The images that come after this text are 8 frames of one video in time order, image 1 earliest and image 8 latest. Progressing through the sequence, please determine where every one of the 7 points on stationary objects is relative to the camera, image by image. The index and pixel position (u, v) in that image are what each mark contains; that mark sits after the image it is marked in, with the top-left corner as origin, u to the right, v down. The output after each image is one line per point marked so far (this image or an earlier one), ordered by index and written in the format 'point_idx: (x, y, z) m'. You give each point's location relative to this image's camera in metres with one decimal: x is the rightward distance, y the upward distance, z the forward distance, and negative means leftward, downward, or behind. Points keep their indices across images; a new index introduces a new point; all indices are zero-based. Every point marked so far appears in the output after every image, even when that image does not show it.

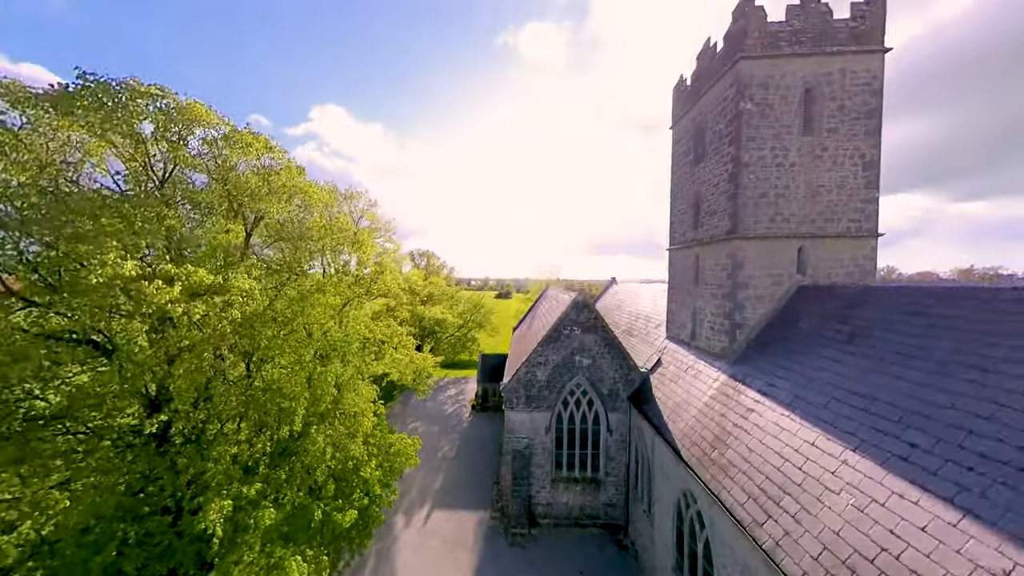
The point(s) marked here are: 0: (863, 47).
0: (+9.7, +6.7, +8.1) m
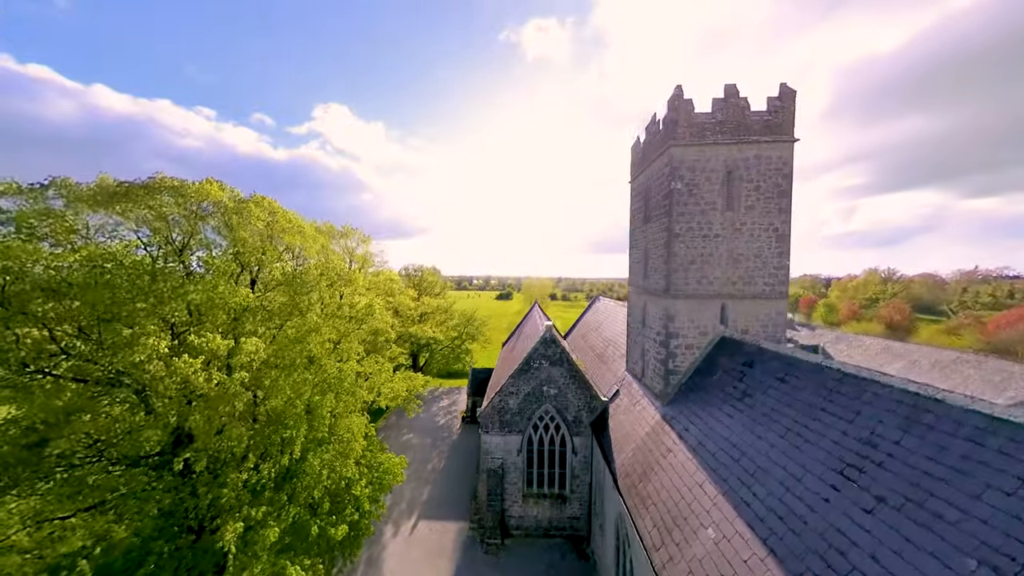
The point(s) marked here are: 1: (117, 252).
0: (+8.5, +4.9, +9.5) m
1: (-12.2, +1.2, +9.7) m
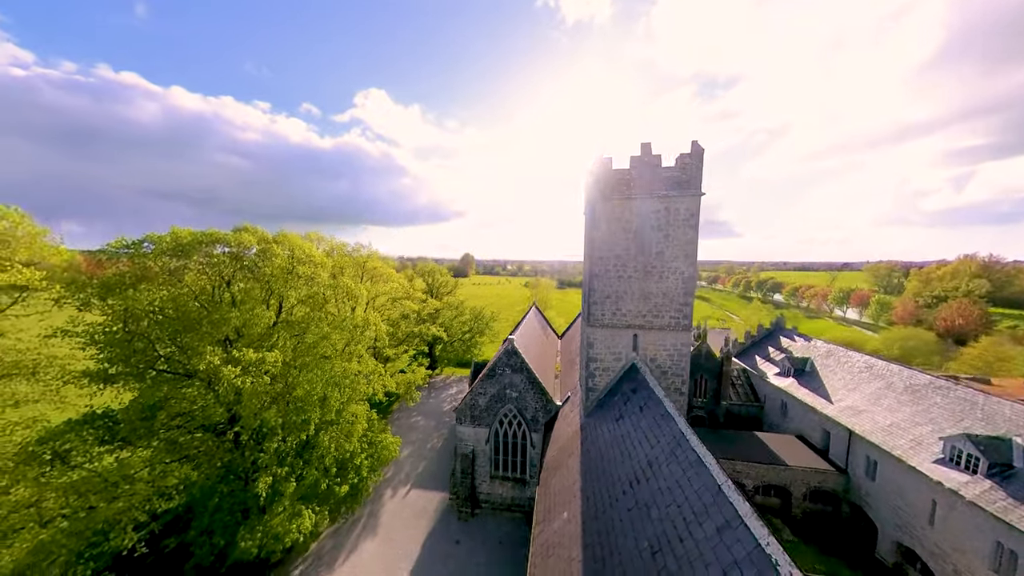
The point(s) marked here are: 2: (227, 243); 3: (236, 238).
0: (+6.2, +3.5, +10.9) m
1: (-14.4, +0.1, +13.8) m
2: (-14.0, +2.2, +14.6) m
3: (-13.8, +2.3, +14.7) m
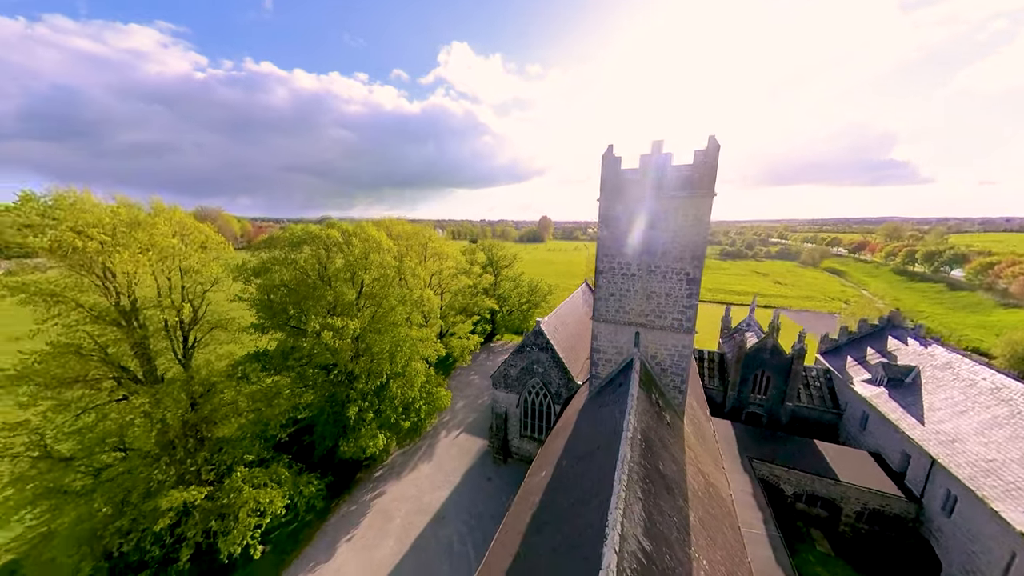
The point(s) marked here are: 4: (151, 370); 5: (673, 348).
0: (+6.3, +3.3, +10.4) m
1: (-12.9, +1.2, +19.0) m
2: (-12.3, +3.3, +19.4) m
3: (-12.1, +3.5, +19.5) m
4: (-17.2, -3.9, +14.2) m
5: (+6.1, -2.4, +11.3) m
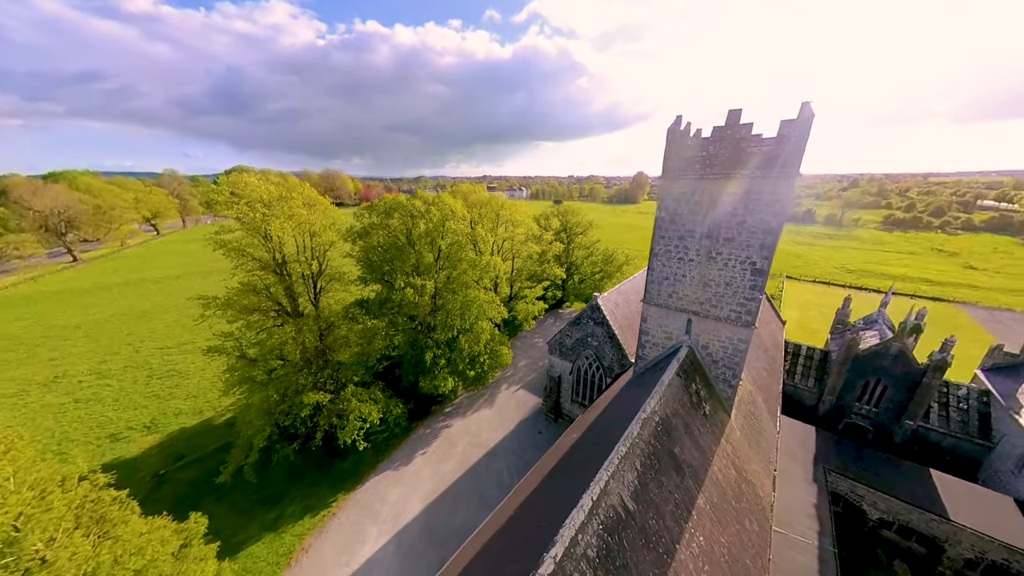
0: (+7.9, +3.5, +9.0) m
1: (-8.5, +4.0, +22.3) m
2: (-7.7, +6.1, +22.3) m
3: (-7.5, +6.3, +22.3) m
4: (-14.1, -1.2, +19.5) m
5: (+7.6, -2.0, +10.7) m
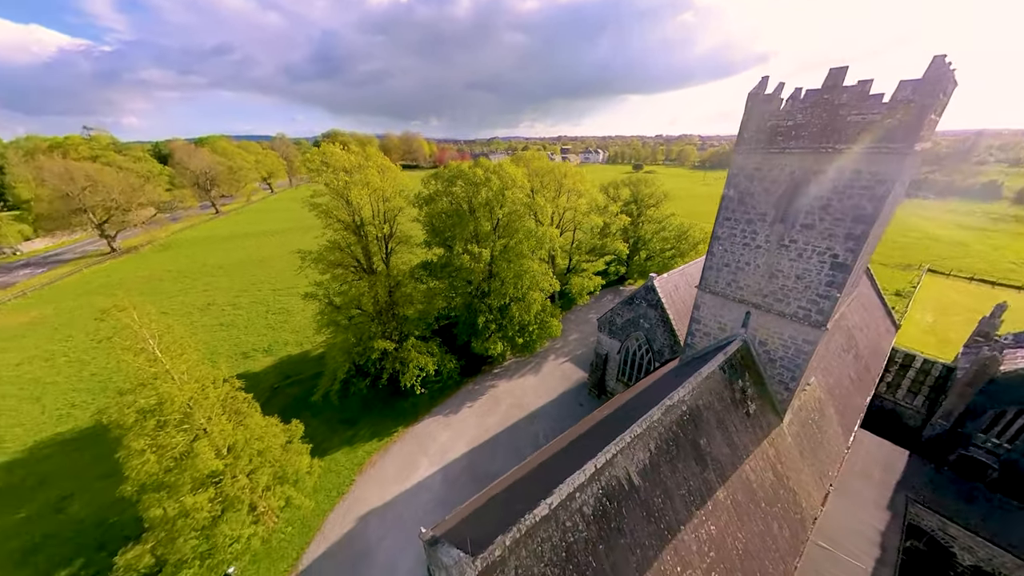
0: (+9.2, +3.5, +7.3) m
1: (-4.1, +6.6, +23.3) m
2: (-3.1, +8.7, +23.0) m
3: (-2.9, +8.8, +22.9) m
4: (-10.5, +1.8, +22.2) m
5: (+8.9, -1.8, +9.5) m
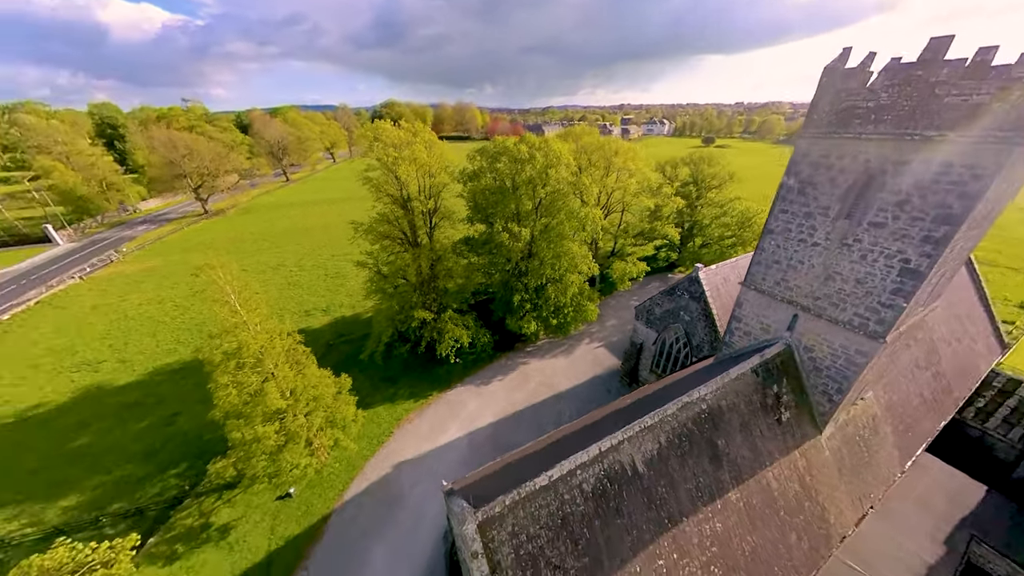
0: (+10.0, +3.2, +6.0) m
1: (-0.8, +8.4, +23.3) m
2: (+0.2, +10.3, +22.7) m
3: (+0.4, +10.4, +22.6) m
4: (-7.6, +3.9, +23.4) m
5: (+9.7, -1.9, +8.6) m
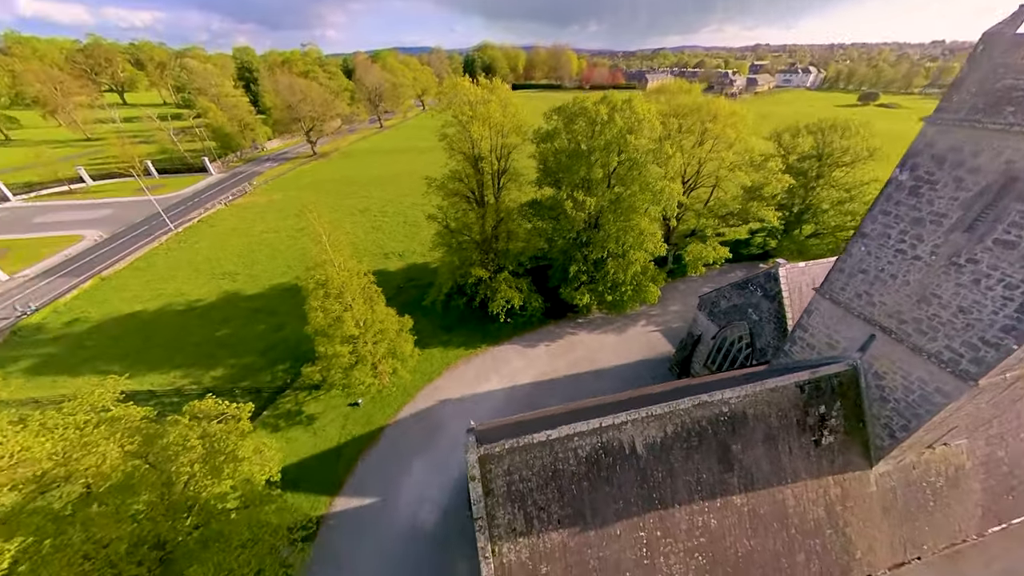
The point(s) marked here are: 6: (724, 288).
0: (+10.8, +2.2, +4.0) m
1: (+4.5, +10.6, +22.3) m
2: (+5.6, +12.3, +21.2) m
3: (+5.8, +12.4, +21.0) m
4: (-2.7, +7.2, +24.2) m
5: (+10.4, -2.5, +7.3) m
6: (+12.1, 0.0, +17.4) m
